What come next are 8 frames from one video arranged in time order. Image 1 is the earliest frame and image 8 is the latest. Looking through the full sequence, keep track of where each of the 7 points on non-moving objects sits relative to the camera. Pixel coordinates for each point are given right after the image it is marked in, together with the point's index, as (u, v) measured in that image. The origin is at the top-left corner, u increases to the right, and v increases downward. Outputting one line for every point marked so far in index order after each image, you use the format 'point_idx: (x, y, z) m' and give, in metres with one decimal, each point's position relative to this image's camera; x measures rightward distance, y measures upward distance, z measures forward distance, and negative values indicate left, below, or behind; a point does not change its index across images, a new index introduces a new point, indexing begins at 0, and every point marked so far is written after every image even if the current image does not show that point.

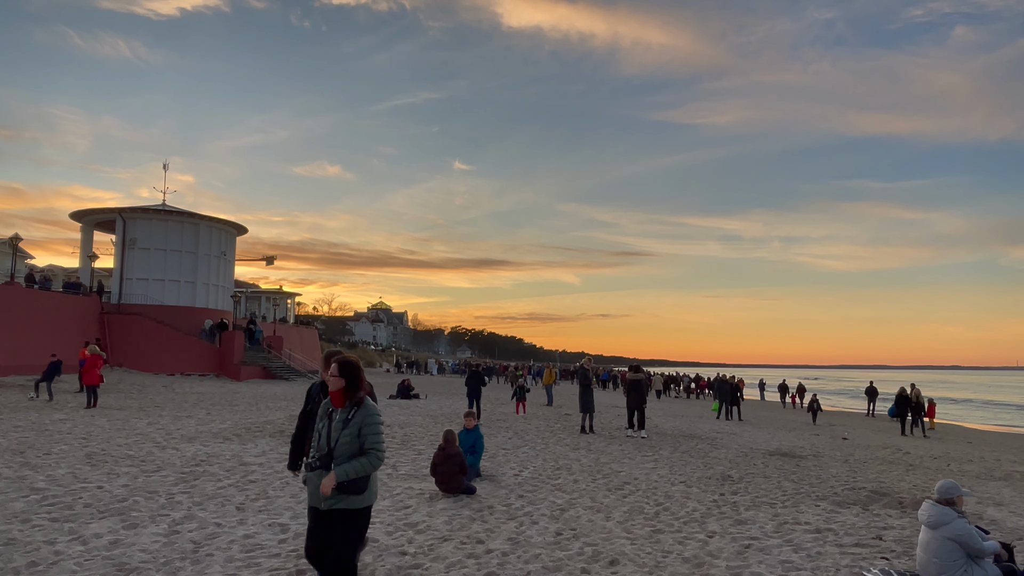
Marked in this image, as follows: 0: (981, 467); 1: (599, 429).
0: (+9.7, -3.7, +14.8) m
1: (+2.2, -3.6, +18.2) m
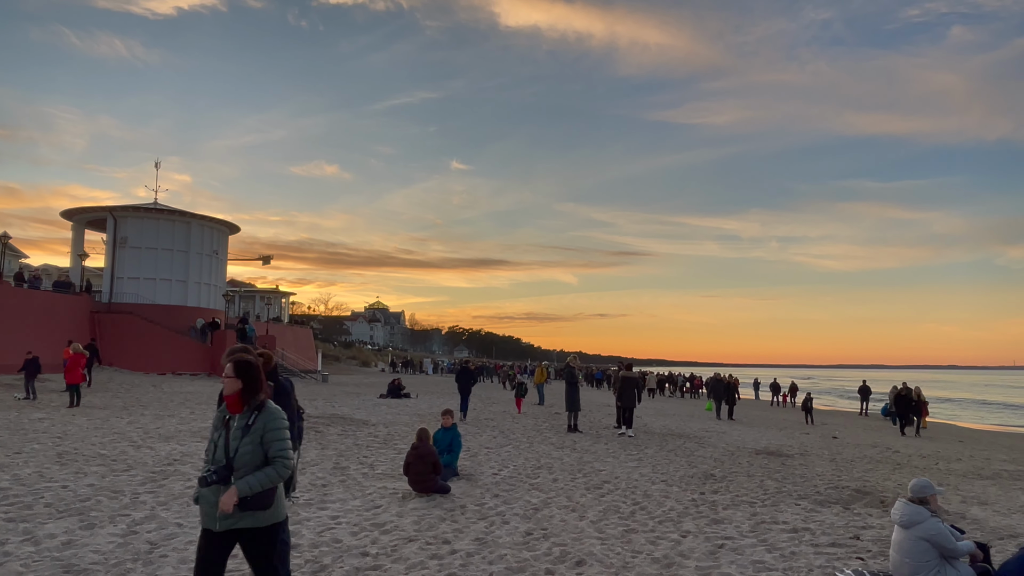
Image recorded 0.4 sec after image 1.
0: (+9.4, -3.7, +14.7) m
1: (+1.9, -3.5, +18.0) m
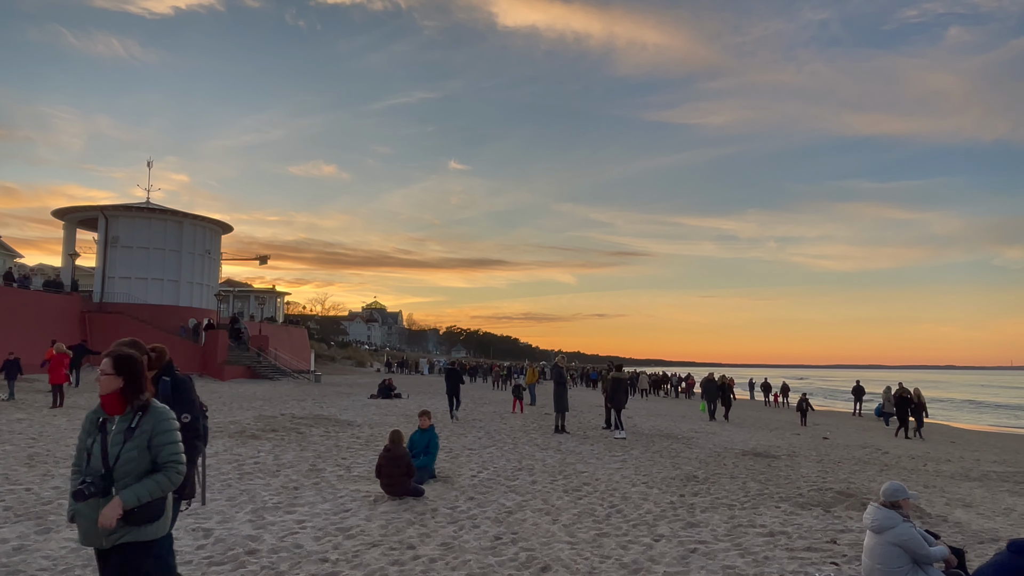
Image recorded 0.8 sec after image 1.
0: (+9.1, -3.7, +14.6) m
1: (+1.6, -3.5, +17.9) m
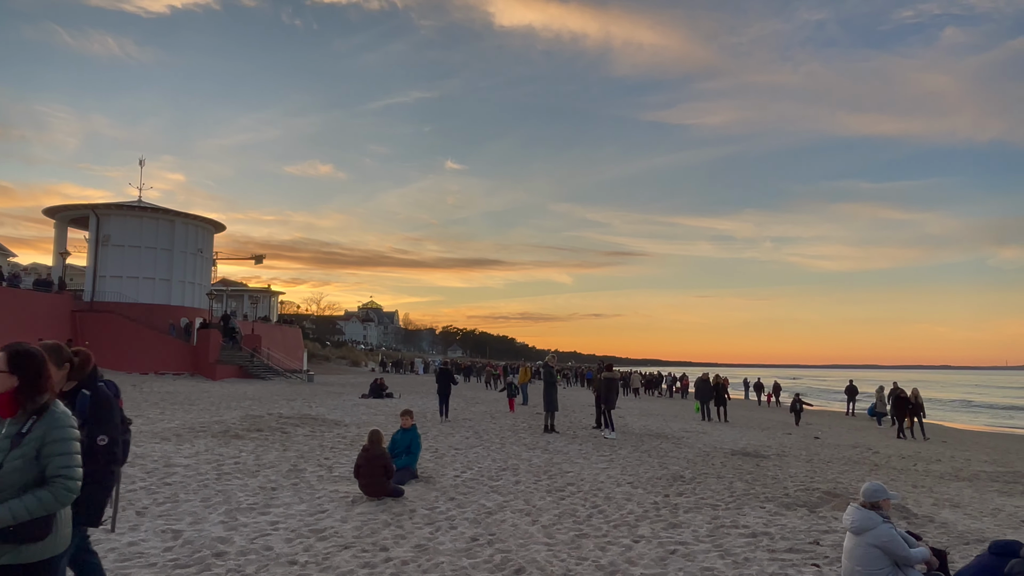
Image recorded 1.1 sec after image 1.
0: (+8.8, -3.6, +14.5) m
1: (+1.3, -3.5, +17.8) m
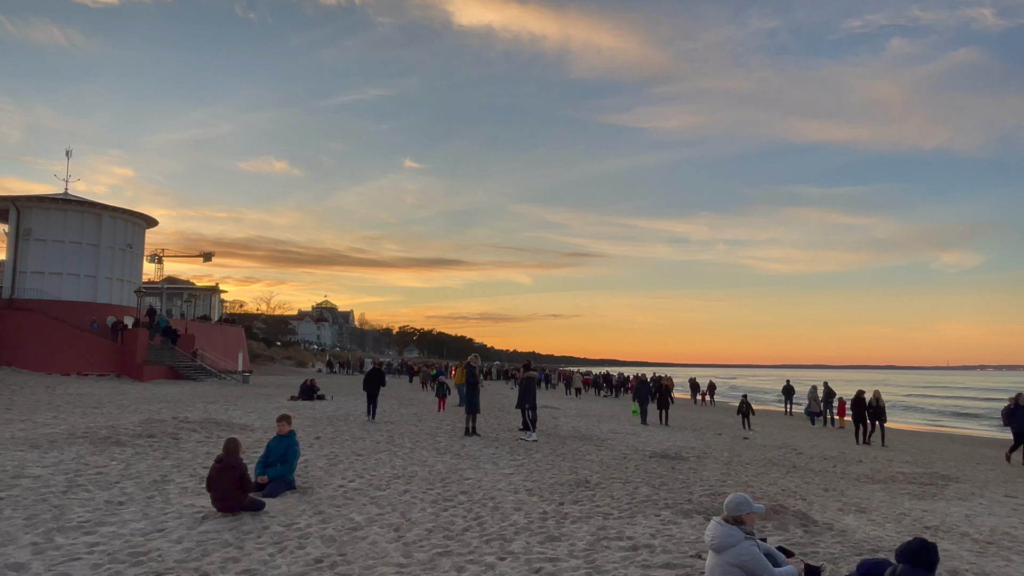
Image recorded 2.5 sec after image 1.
0: (+7.1, -3.6, +14.3) m
1: (-0.6, -3.4, +17.2) m
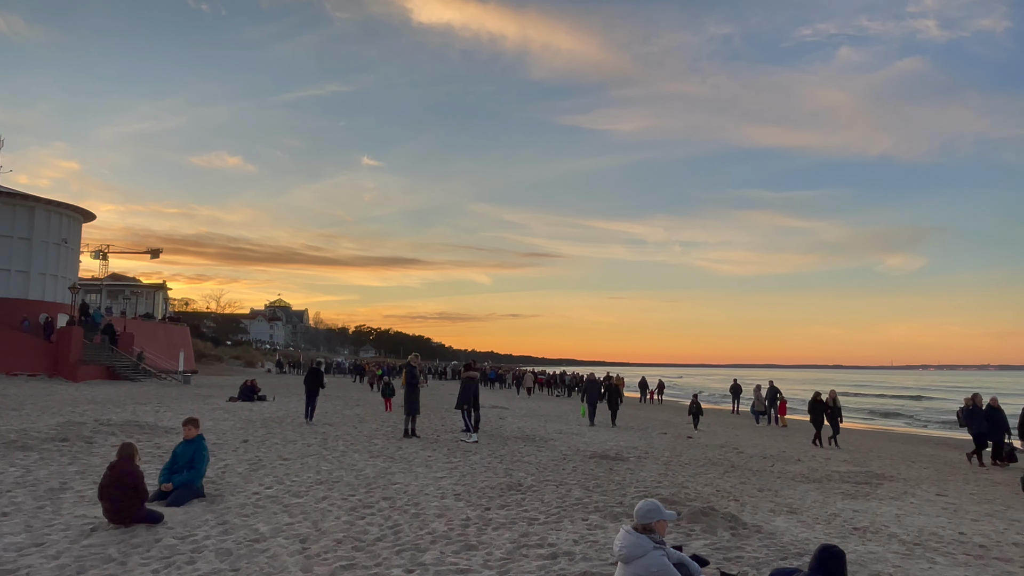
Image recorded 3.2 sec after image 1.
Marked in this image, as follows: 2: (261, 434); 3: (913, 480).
0: (+5.9, -3.6, +14.4) m
1: (-2.0, -3.4, +16.8) m
2: (-5.3, -3.1, +15.1) m
3: (+7.5, -3.6, +13.5) m
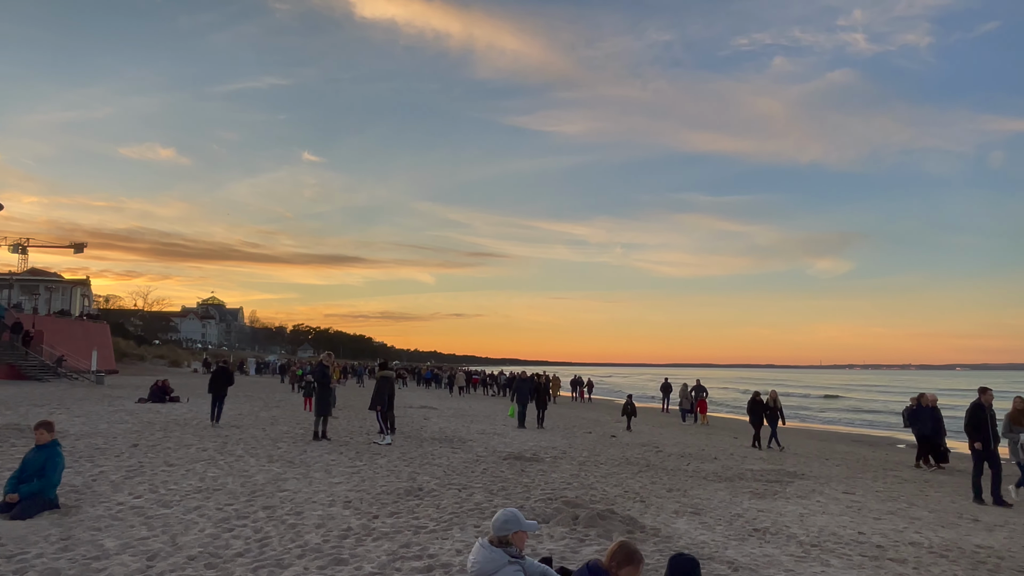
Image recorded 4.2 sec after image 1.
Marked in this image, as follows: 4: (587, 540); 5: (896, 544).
0: (+4.1, -3.6, +14.3) m
1: (-3.9, -3.3, +16.1) m
2: (-7.0, -3.0, +14.2) m
3: (+5.9, -3.6, +13.5) m
4: (+0.8, -2.5, +7.1) m
5: (+4.4, -2.9, +8.2) m
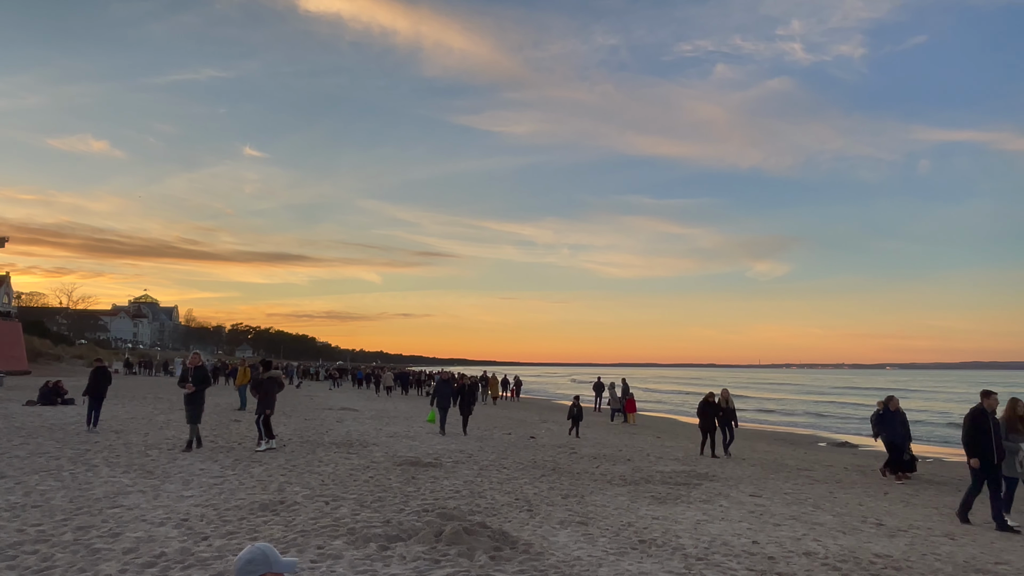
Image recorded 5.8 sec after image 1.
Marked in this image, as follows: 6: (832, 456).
0: (+2.2, -3.5, +13.7) m
1: (-5.9, -3.1, +14.9) m
2: (-8.9, -2.8, +12.7) m
3: (+4.1, -3.5, +13.1) m
4: (-0.6, -2.4, +6.3) m
5: (+3.0, -2.8, +7.6) m
6: (+8.7, -4.5, +19.4) m
